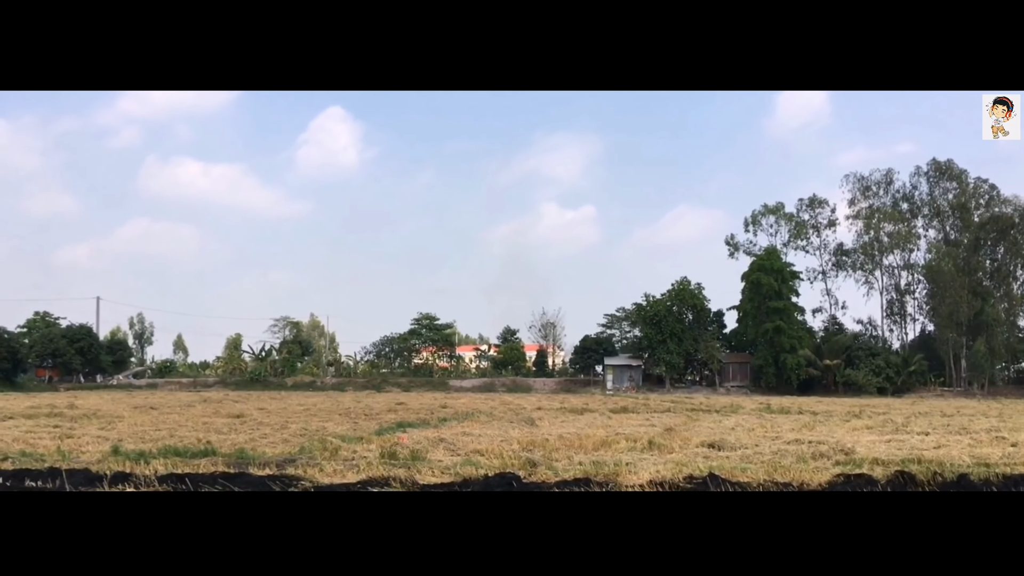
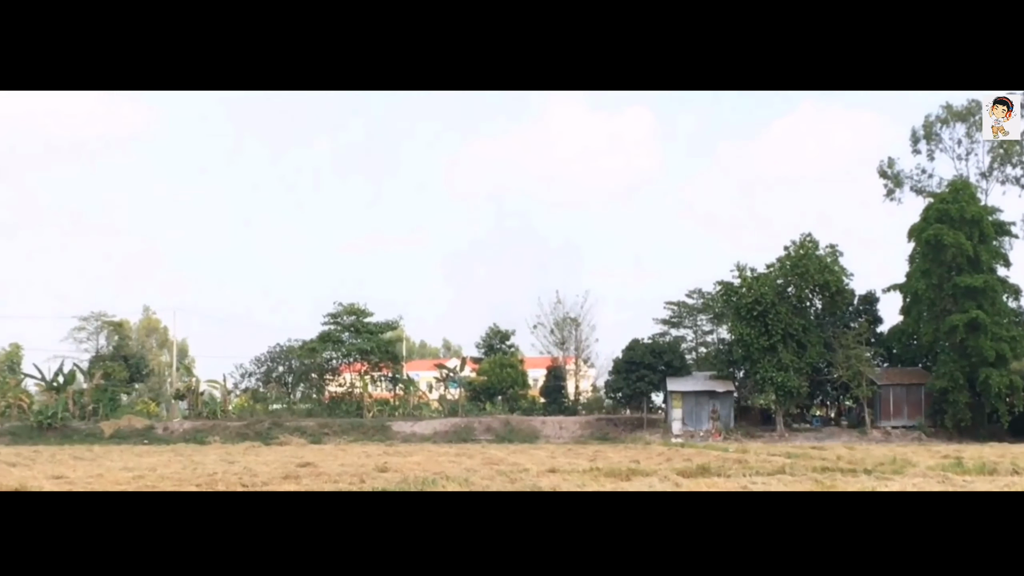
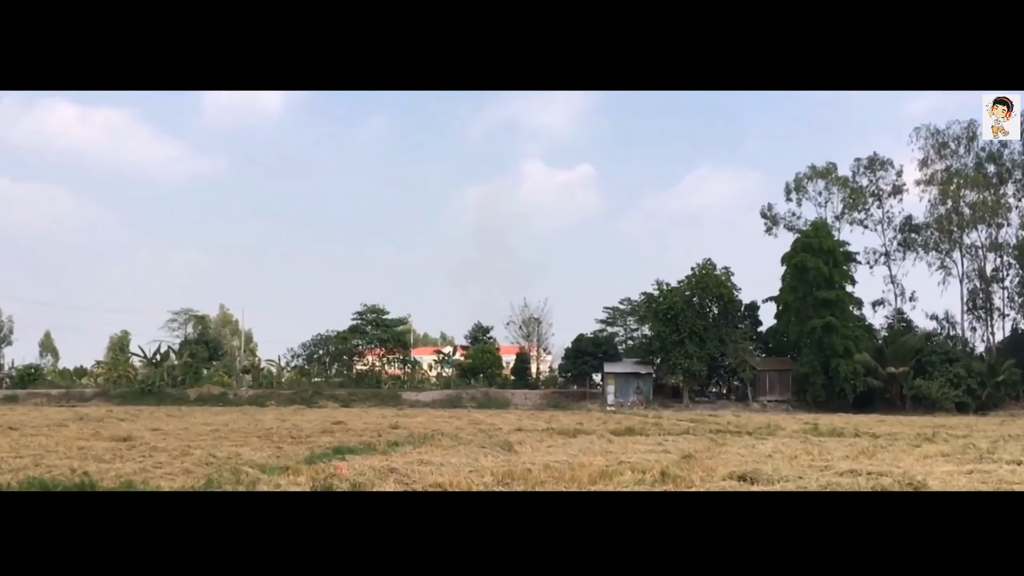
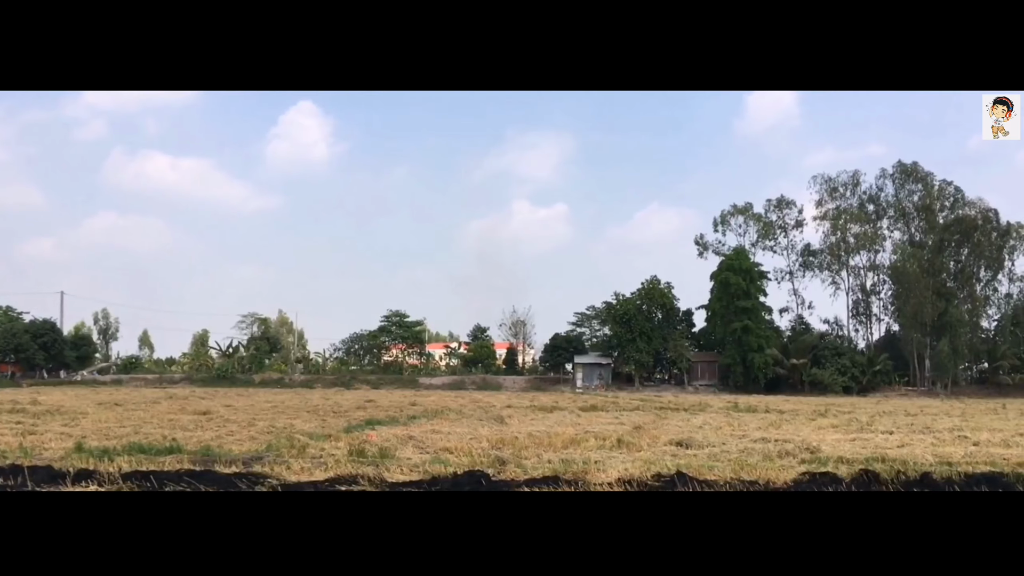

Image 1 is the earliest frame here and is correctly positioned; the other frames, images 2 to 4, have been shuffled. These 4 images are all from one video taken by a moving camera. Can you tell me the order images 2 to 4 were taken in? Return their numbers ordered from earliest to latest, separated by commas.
4, 3, 2
